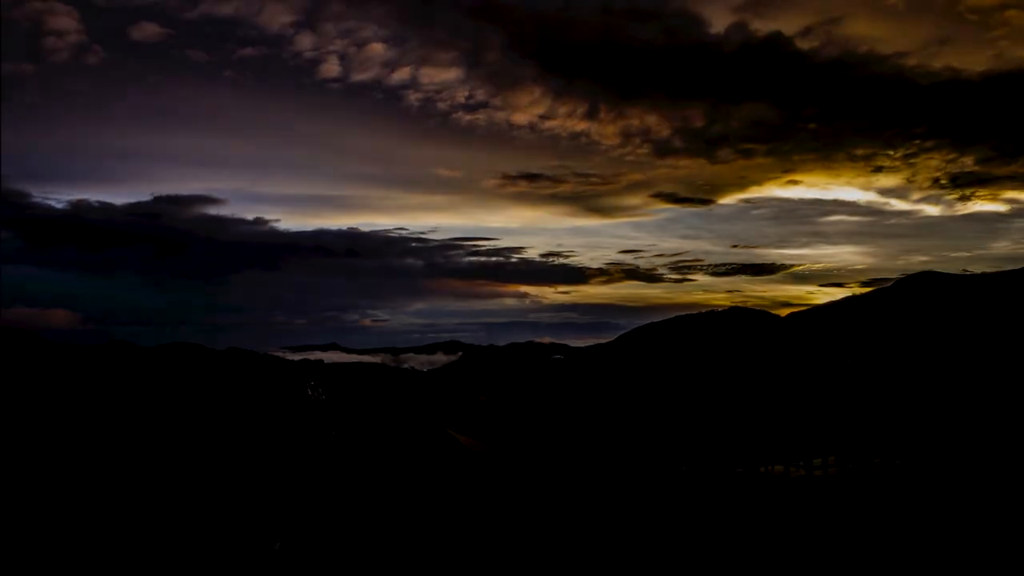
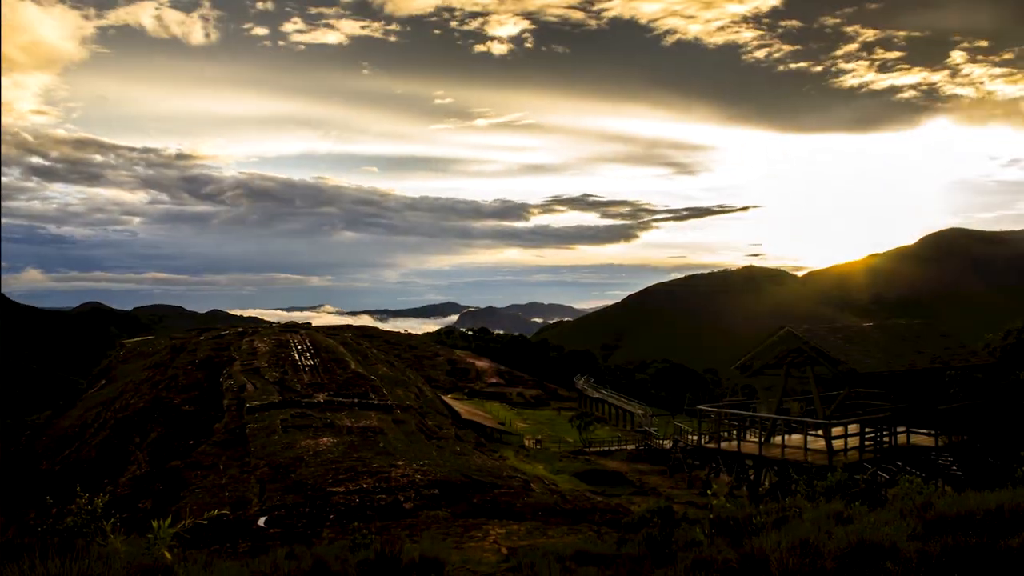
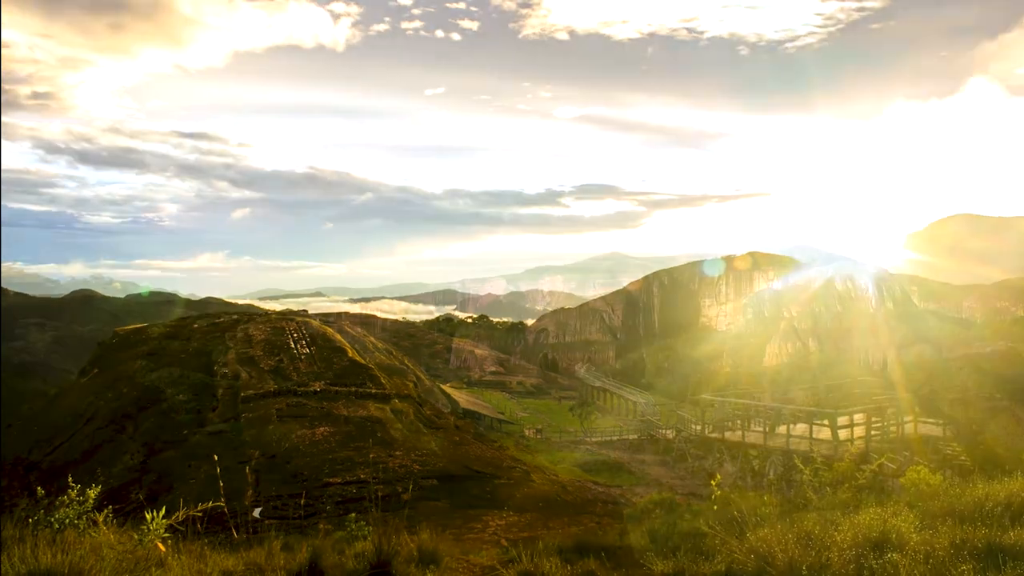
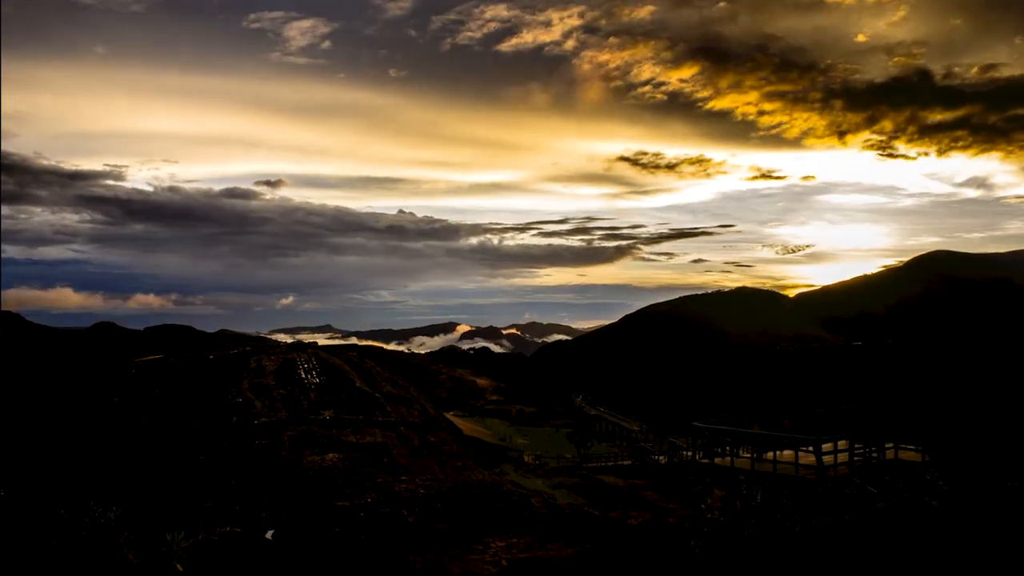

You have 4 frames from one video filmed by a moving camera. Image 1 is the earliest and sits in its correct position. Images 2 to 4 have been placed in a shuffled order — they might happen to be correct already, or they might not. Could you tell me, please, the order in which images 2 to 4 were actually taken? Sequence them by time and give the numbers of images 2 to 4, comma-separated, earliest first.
4, 2, 3
